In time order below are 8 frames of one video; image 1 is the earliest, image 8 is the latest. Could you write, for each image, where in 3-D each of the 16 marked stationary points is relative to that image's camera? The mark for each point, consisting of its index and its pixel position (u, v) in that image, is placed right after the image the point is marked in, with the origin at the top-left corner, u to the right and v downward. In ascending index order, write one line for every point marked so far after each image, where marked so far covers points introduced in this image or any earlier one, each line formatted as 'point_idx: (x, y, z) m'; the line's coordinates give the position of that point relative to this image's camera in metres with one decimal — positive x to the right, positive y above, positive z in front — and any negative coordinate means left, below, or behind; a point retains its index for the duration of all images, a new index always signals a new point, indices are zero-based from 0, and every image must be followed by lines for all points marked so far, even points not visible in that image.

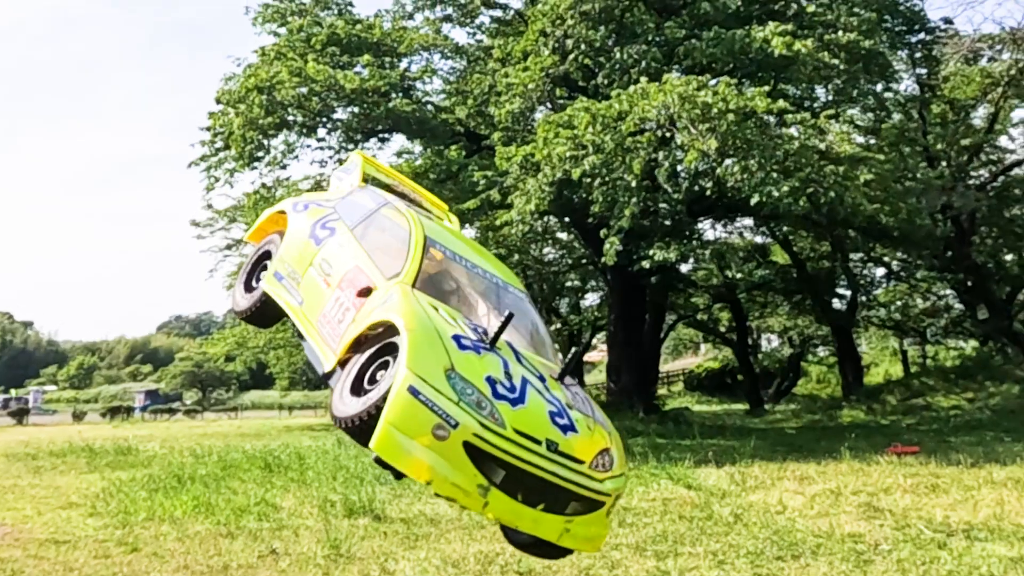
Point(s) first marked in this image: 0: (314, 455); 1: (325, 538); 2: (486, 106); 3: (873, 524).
0: (-4.4, -3.6, +14.8) m
1: (-2.8, -3.7, +10.1) m
2: (-1.1, +4.6, +18.2) m
3: (+5.5, -3.6, +10.5) m
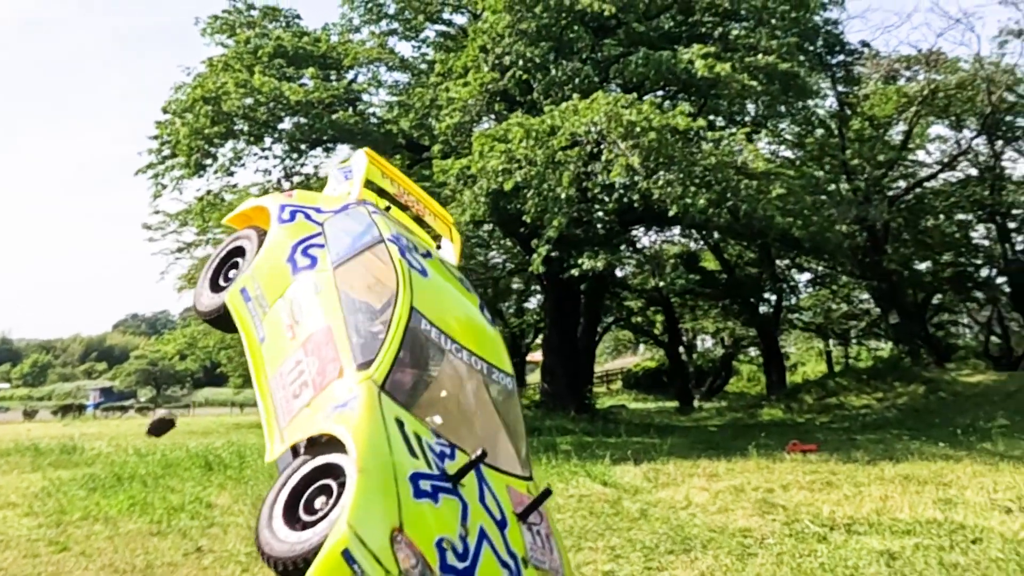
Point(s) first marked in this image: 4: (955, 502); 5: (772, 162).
0: (-5.9, -3.7, +15.4) m
1: (-4.1, -3.9, +10.8) m
2: (-2.5, +4.6, +18.8) m
3: (+4.2, -3.8, +11.4) m
4: (+7.5, -3.6, +11.7) m
5: (+5.9, +2.9, +16.0) m
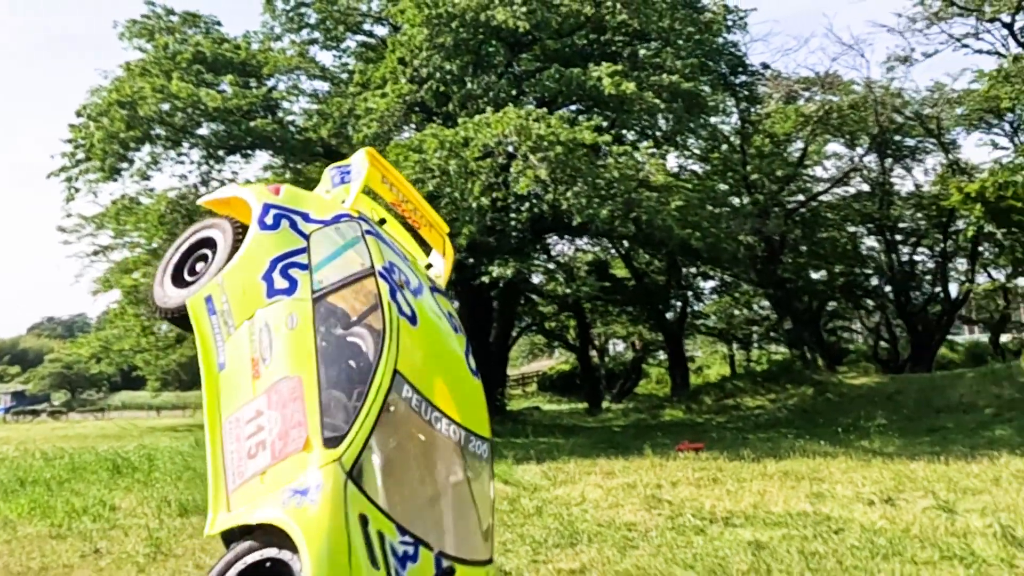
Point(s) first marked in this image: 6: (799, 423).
0: (-7.8, -3.8, +15.5) m
1: (-5.8, -4.0, +11.0) m
2: (-4.7, +4.4, +19.1) m
3: (+2.5, -4.0, +12.2) m
4: (+5.7, -3.8, +12.6) m
5: (+3.9, +2.8, +16.9) m
6: (+6.8, -3.2, +16.3) m
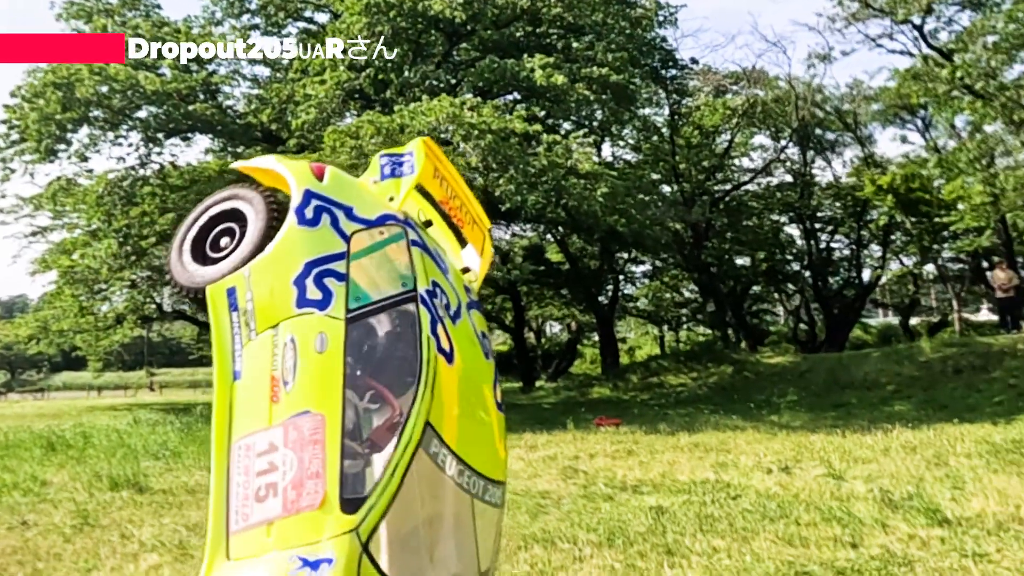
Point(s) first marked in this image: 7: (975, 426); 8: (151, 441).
0: (-9.4, -3.4, +15.8) m
1: (-7.2, -3.6, +11.4) m
2: (-6.4, +4.9, +19.4) m
3: (+1.0, -3.7, +13.0) m
4: (+4.3, -3.5, +13.5) m
5: (+2.3, +3.2, +17.6) m
6: (+5.1, -2.8, +17.2) m
7: (+9.5, -2.8, +14.2) m
8: (-8.9, -3.7, +16.9) m
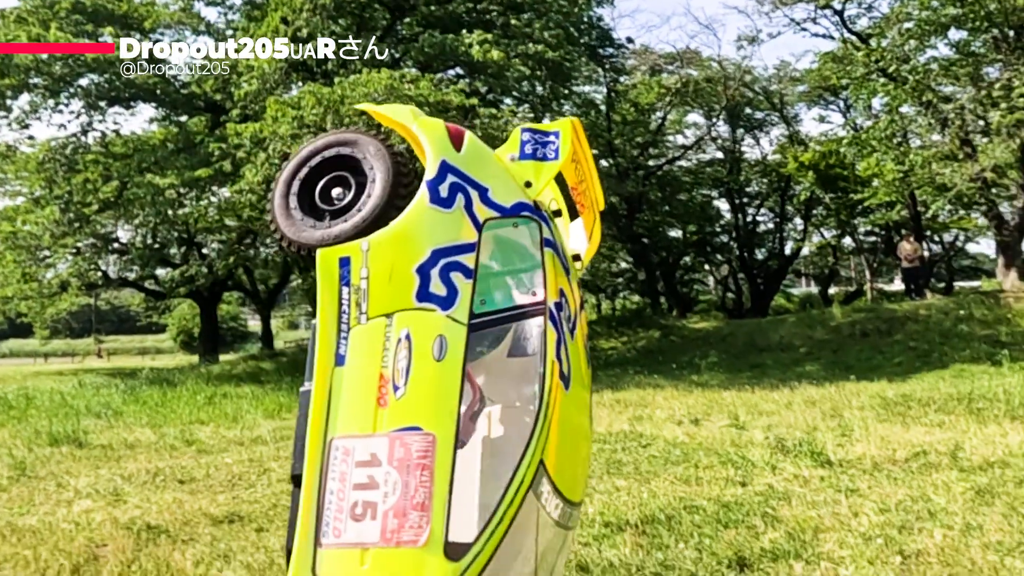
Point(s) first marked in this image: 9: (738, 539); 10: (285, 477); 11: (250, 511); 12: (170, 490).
0: (-11.0, -2.5, +16.2) m
1: (-8.6, -2.9, +11.9) m
2: (-8.1, +5.8, +19.7) m
3: (-0.4, -2.9, +13.8) m
4: (+2.8, -2.7, +14.5) m
5: (+0.7, +4.0, +18.3) m
6: (+3.5, -2.0, +18.1) m
7: (+8.0, -2.1, +15.3) m
8: (-10.5, -2.9, +17.3) m
9: (+3.1, -3.4, +9.4) m
10: (-4.2, -3.5, +12.8) m
11: (-4.3, -3.7, +11.3) m
12: (-6.2, -3.6, +12.3) m
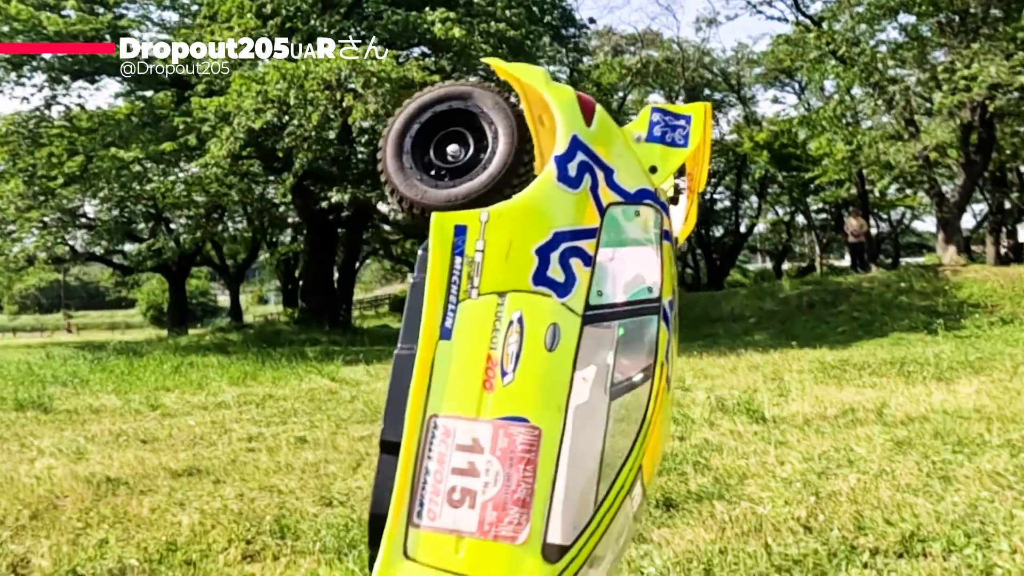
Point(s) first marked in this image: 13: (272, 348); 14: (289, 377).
0: (-12.0, -1.8, +16.4) m
1: (-9.5, -2.2, +12.2) m
2: (-9.1, +6.6, +19.9) m
3: (-1.4, -2.3, +14.3) m
4: (+1.9, -2.1, +15.0) m
5: (-0.3, +4.7, +18.7) m
6: (+2.5, -1.3, +18.7) m
7: (+7.0, -1.4, +16.0) m
8: (-11.5, -2.1, +17.6) m
9: (+2.3, -2.9, +10.0) m
10: (-5.1, -2.8, +13.2) m
11: (-5.2, -3.0, +11.8) m
12: (-7.0, -3.0, +12.7) m
13: (-6.9, -1.7, +19.9) m
14: (-5.6, -2.2, +17.1) m
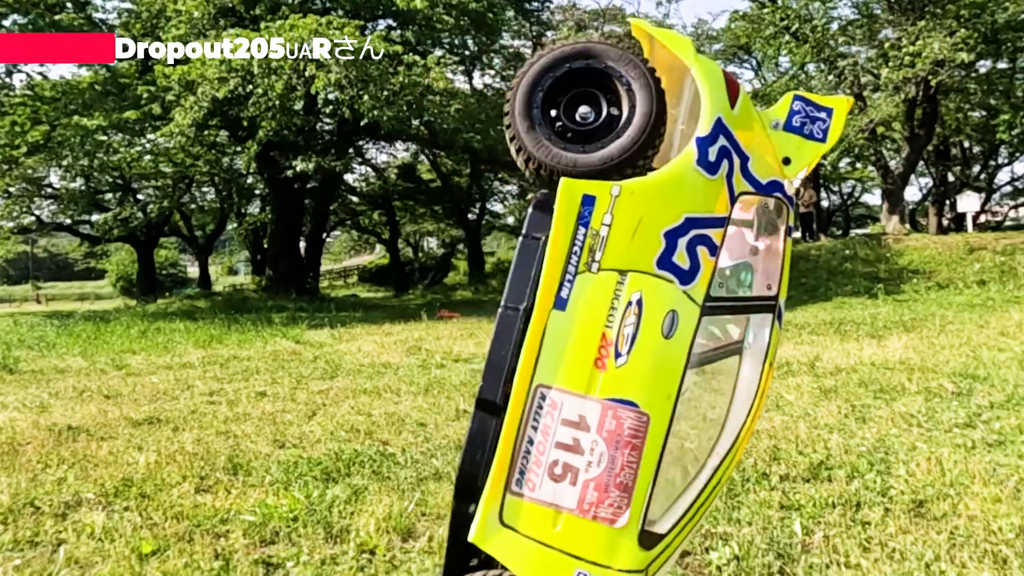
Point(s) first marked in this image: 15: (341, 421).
0: (-13.0, -0.9, +16.6) m
1: (-10.4, -1.4, +12.5) m
2: (-10.2, +7.5, +20.1) m
3: (-2.3, -1.5, +14.7) m
4: (+0.9, -1.3, +15.6) m
5: (-1.4, +5.6, +19.1) m
6: (+1.4, -0.4, +19.3) m
7: (+6.0, -0.6, +16.7) m
8: (-12.5, -1.2, +17.8) m
9: (+1.4, -2.1, +10.6) m
10: (-6.0, -2.0, +13.6) m
11: (-6.1, -2.3, +12.2) m
12: (-8.0, -2.2, +13.1) m
13: (-8.0, -0.8, +20.2) m
14: (-6.6, -1.3, +17.5) m
15: (-2.8, -2.2, +11.5) m
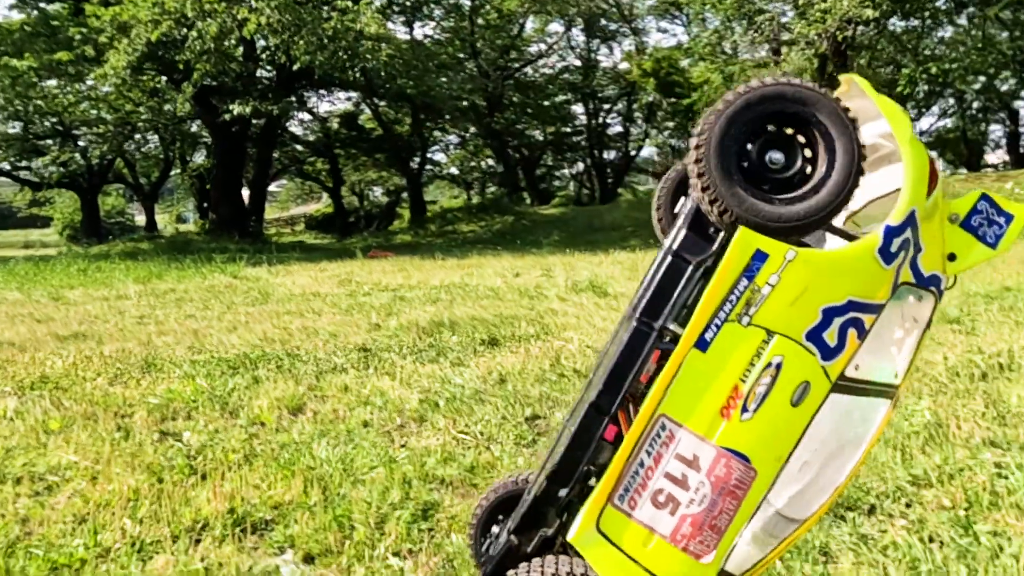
0: (-14.8, +0.7, +17.0) m
1: (-12.0, 0.0, +13.0) m
2: (-12.1, +9.3, +20.2) m
3: (-4.1, 0.0, +15.5) m
4: (-0.9, +0.3, +16.5) m
5: (-3.3, +7.2, +19.7) m
6: (-0.5, +1.2, +20.1) m
7: (+4.2, +0.9, +17.7) m
8: (-14.4, +0.4, +18.2) m
9: (-0.2, -0.8, +11.5) m
10: (-7.8, -0.6, +14.3) m
11: (-7.8, -0.8, +12.8) m
12: (-9.7, -0.7, +13.6) m
13: (-10.0, +1.0, +20.7) m
14: (-8.5, +0.3, +18.1) m
15: (-4.5, -0.8, +12.2) m
